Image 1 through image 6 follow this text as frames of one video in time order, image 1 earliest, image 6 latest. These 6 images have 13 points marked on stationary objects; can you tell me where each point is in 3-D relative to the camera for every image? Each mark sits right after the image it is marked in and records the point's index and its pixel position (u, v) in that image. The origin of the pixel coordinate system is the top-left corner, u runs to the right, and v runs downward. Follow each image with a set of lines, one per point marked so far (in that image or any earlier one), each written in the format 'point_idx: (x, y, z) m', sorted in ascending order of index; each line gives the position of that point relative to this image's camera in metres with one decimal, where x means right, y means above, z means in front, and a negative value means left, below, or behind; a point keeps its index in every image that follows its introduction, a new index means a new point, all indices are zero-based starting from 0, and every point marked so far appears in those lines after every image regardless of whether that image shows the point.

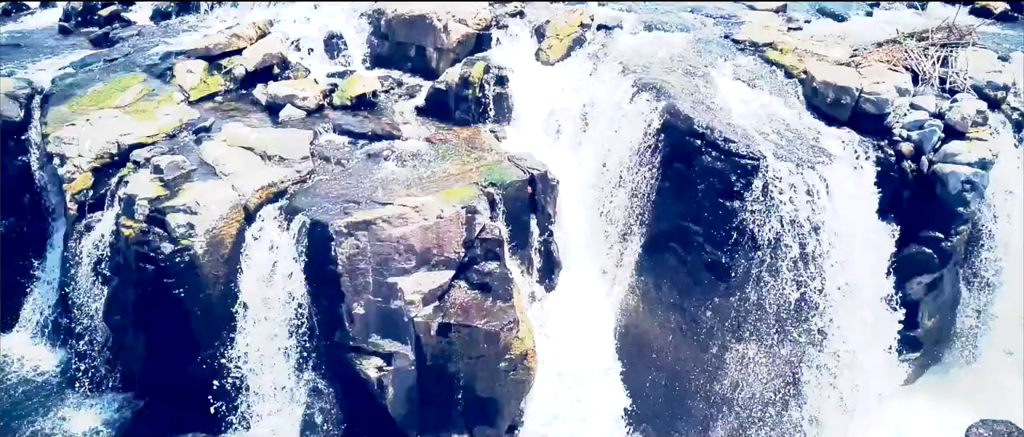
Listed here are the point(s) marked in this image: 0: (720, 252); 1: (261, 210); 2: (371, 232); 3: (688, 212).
0: (+1.3, -0.2, +11.0) m
1: (-1.7, +0.1, +11.2) m
2: (-0.9, -0.1, +10.6) m
3: (+1.2, 0.0, +11.3) m
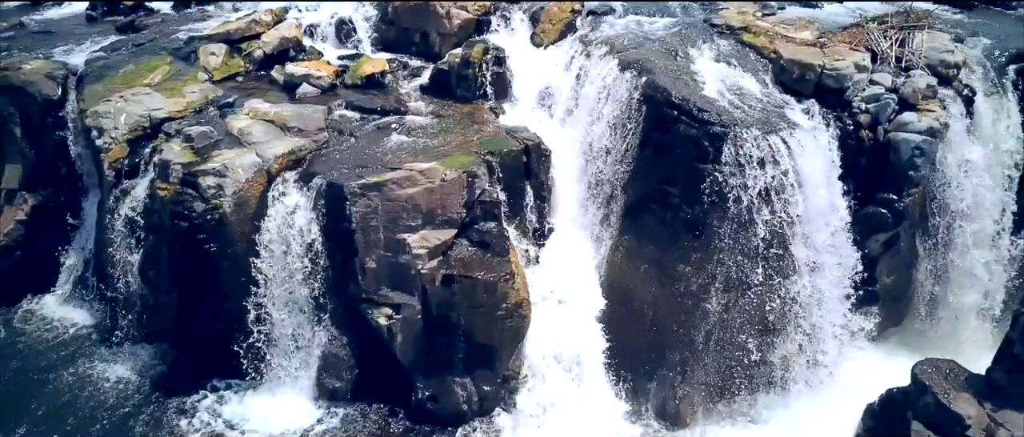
0: (+1.3, +0.1, +12.2) m
1: (-1.7, +0.3, +12.4) m
2: (-0.9, +0.2, +11.8) m
3: (+1.1, +0.3, +12.5) m
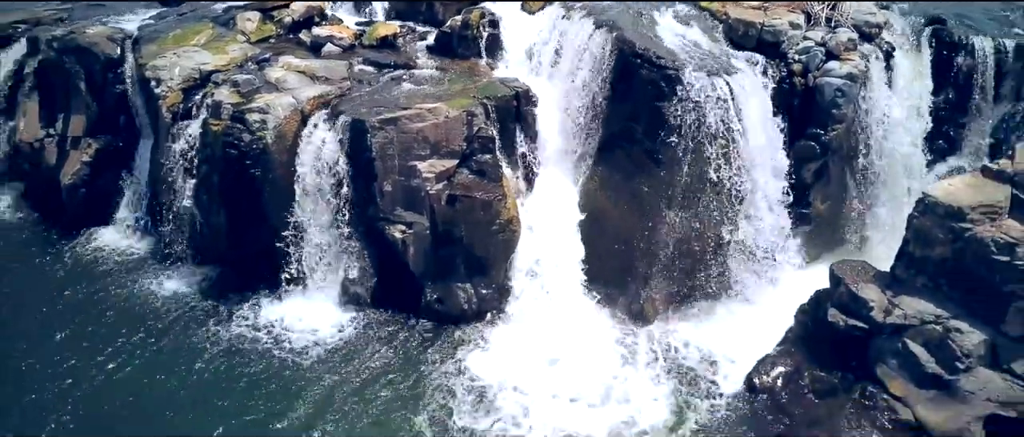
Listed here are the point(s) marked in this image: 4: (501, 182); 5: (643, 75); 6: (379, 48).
0: (+1.3, +0.6, +14.7) m
1: (-1.8, +0.9, +14.9) m
2: (-1.0, +0.8, +14.3) m
3: (+1.1, +0.9, +15.0) m
4: (-0.1, +0.3, +14.5) m
5: (+1.1, +1.2, +14.7) m
6: (-1.3, +1.7, +17.1) m
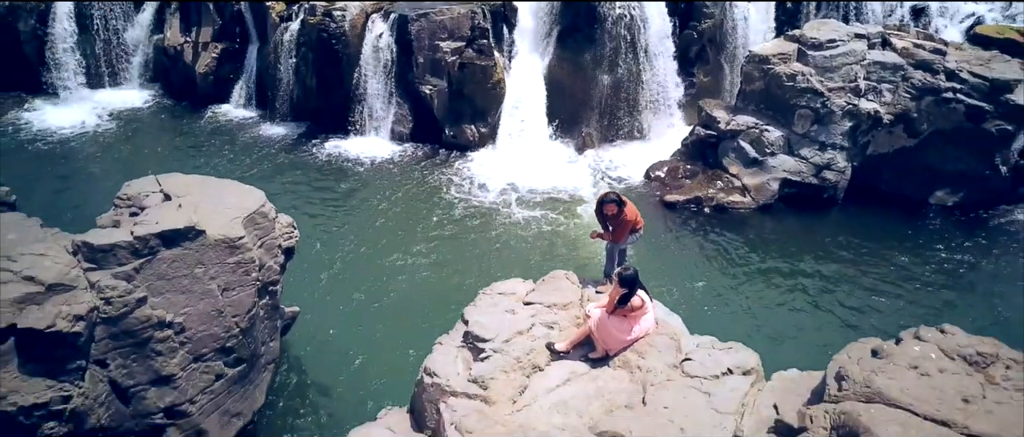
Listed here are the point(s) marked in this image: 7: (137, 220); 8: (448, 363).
0: (+1.1, +2.5, +23.0) m
1: (-1.9, +2.8, +23.1) m
2: (-1.1, +2.6, +22.6) m
3: (+0.9, +2.8, +23.3) m
4: (-0.3, +2.2, +22.7) m
5: (+1.0, +3.1, +22.9) m
6: (-1.5, +3.6, +25.3) m
7: (-2.6, 0.0, +11.8) m
8: (-0.3, -0.7, +8.3) m
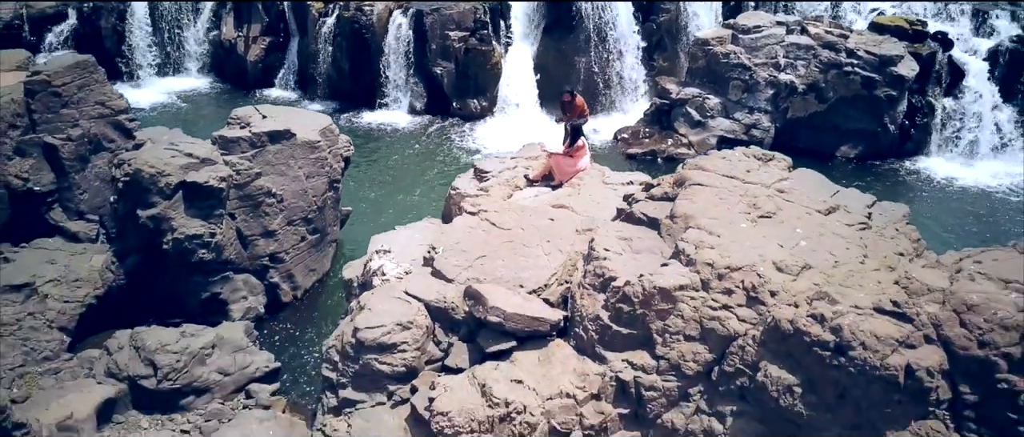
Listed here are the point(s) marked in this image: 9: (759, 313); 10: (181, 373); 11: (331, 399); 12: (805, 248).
0: (+1.0, +3.3, +28.5) m
1: (-2.0, +3.5, +28.7) m
2: (-1.2, +3.4, +28.1) m
3: (+0.8, +3.5, +28.8) m
4: (-0.3, +2.9, +28.2) m
5: (+0.9, +3.8, +28.4) m
6: (-1.6, +4.3, +30.8) m
7: (-2.7, +0.9, +17.2) m
8: (-0.4, +0.3, +13.7) m
9: (+1.3, -0.5, +8.8) m
10: (-2.7, -1.3, +13.8) m
11: (-1.2, -1.2, +11.0) m
12: (+1.7, -0.2, +9.7) m
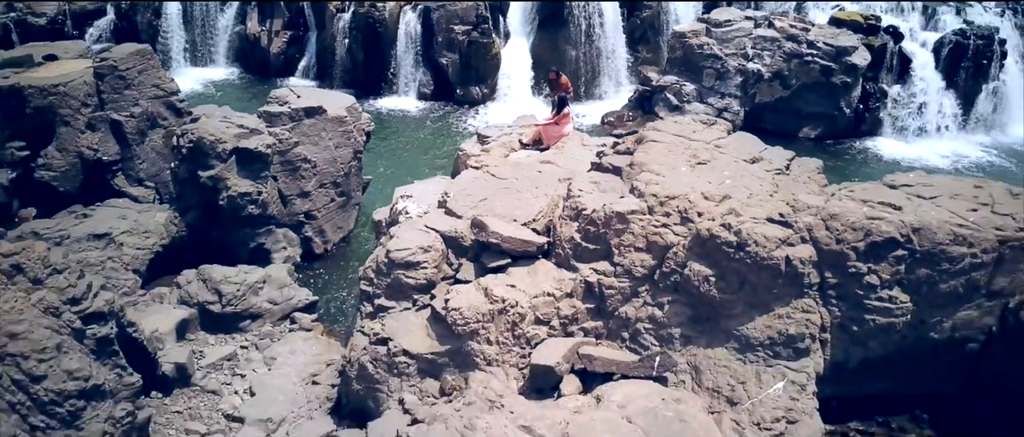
0: (+1.0, +3.7, +31.7) m
1: (-2.1, +4.0, +31.8) m
2: (-1.3, +3.8, +31.3) m
3: (+0.8, +4.0, +32.0) m
4: (-0.4, +3.4, +31.4) m
5: (+0.9, +4.3, +31.6) m
6: (-1.6, +4.7, +34.0) m
7: (-2.7, +1.4, +20.4) m
8: (-0.4, +0.7, +16.9) m
9: (+1.3, -0.1, +12.0) m
10: (-2.7, -0.8, +17.0) m
11: (-1.2, -0.7, +14.2) m
12: (+1.6, +0.3, +12.9) m
